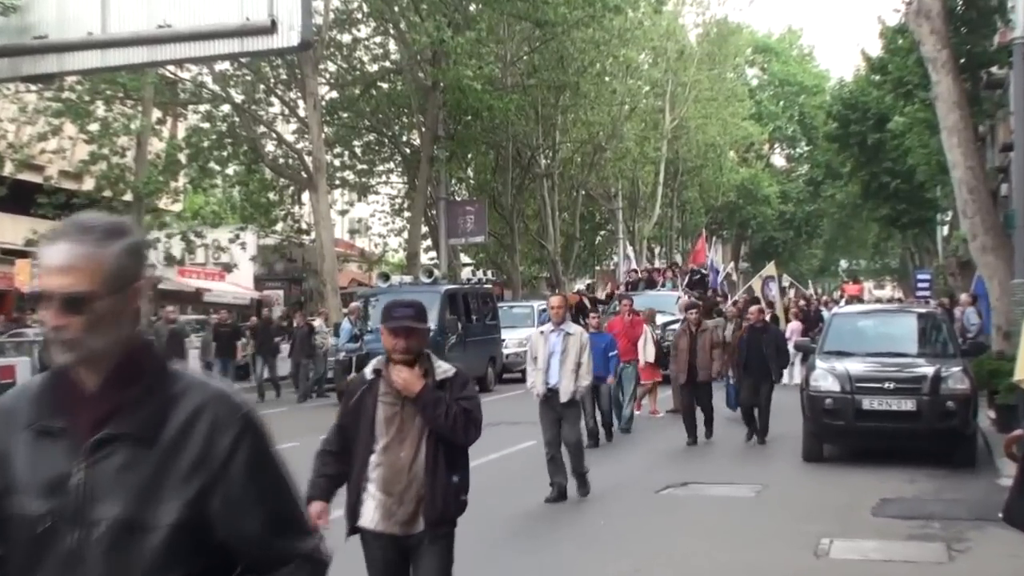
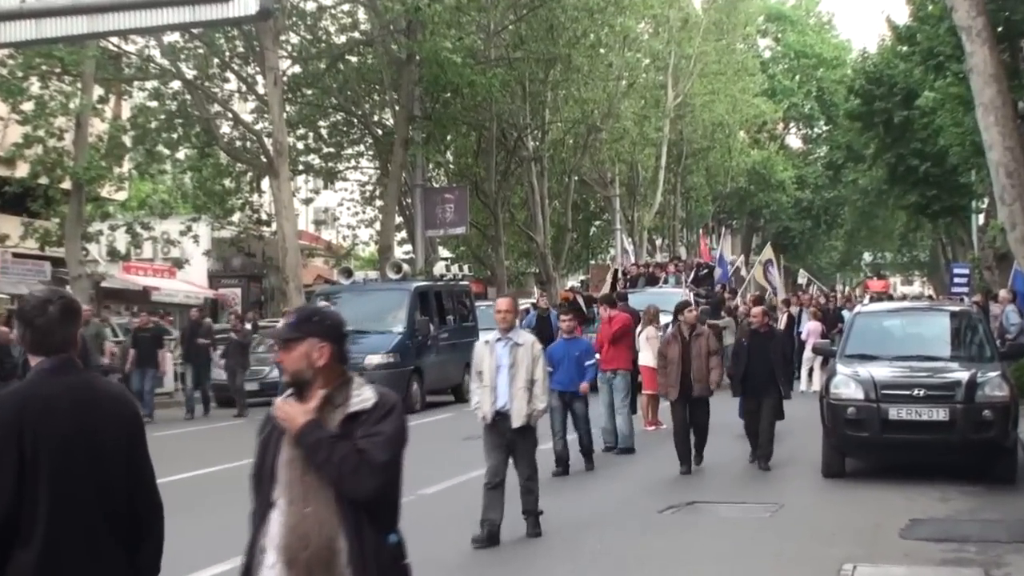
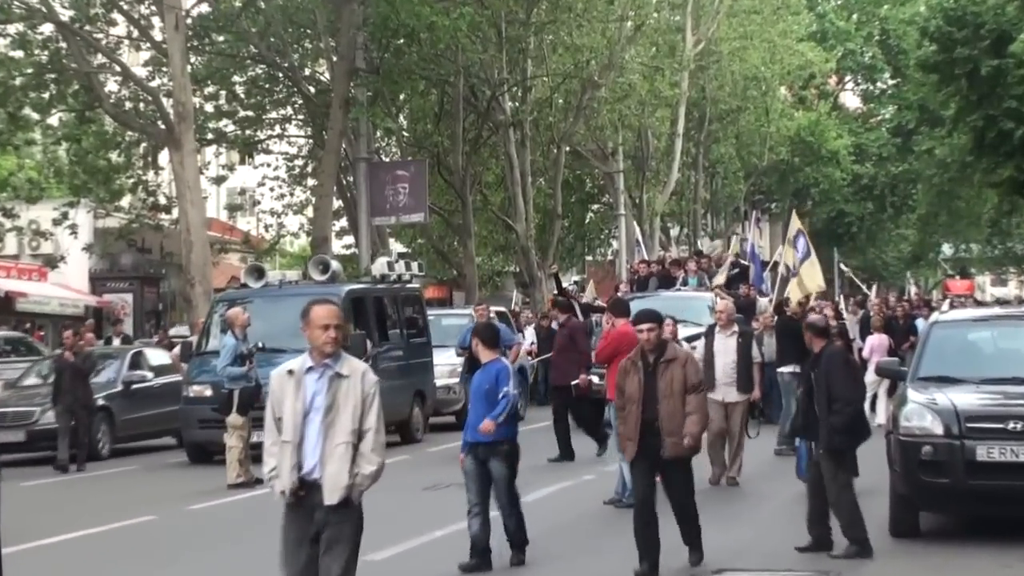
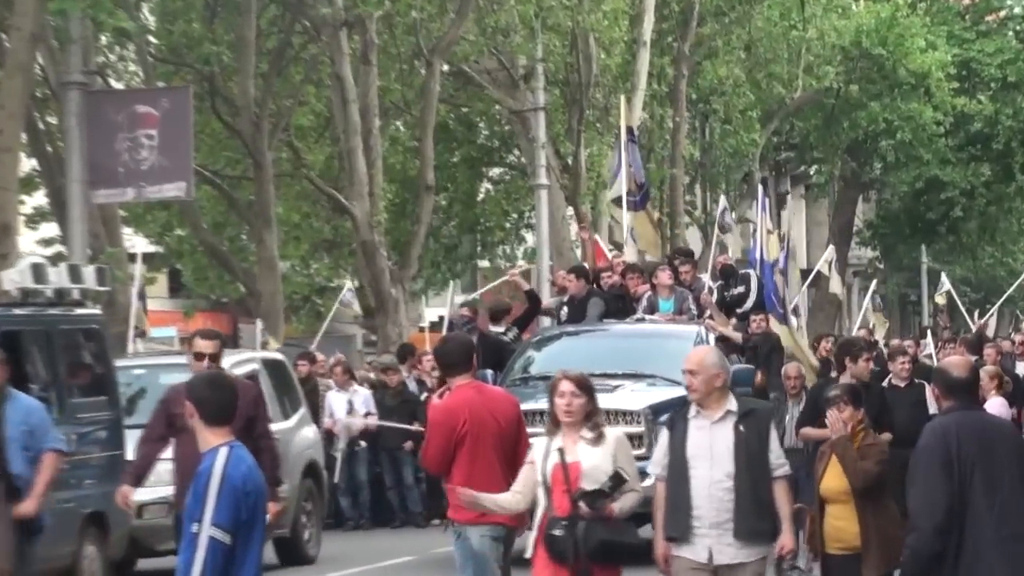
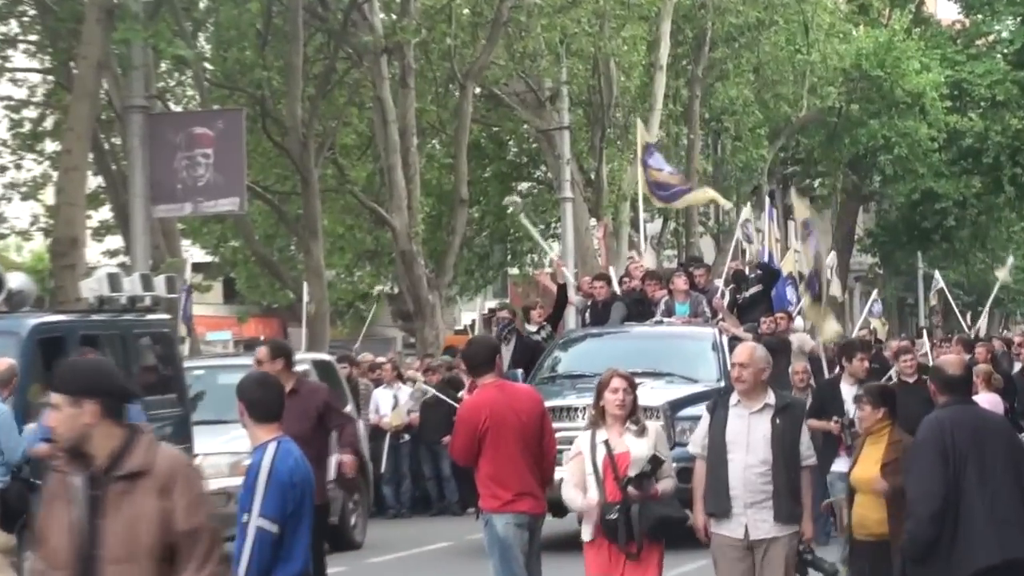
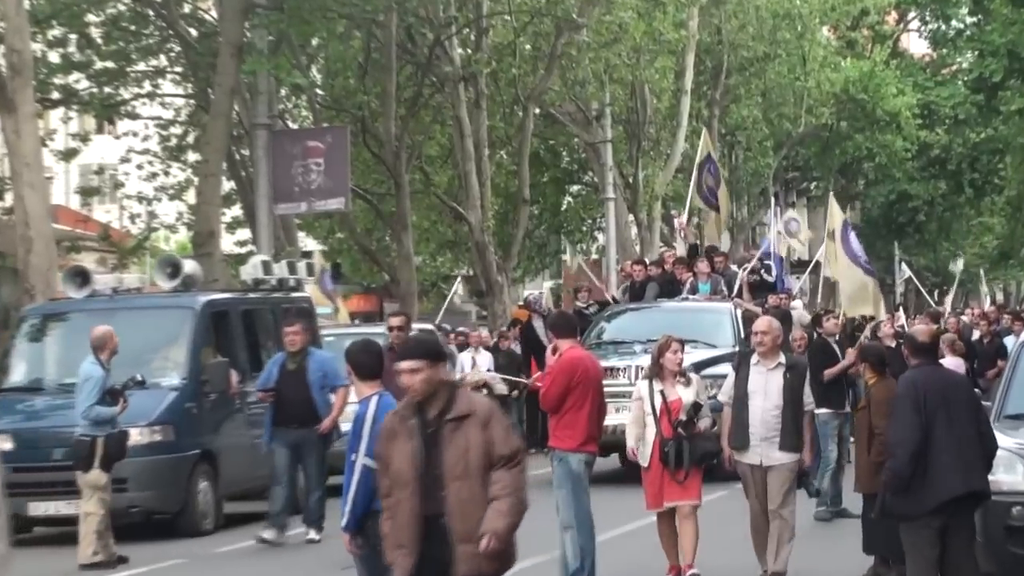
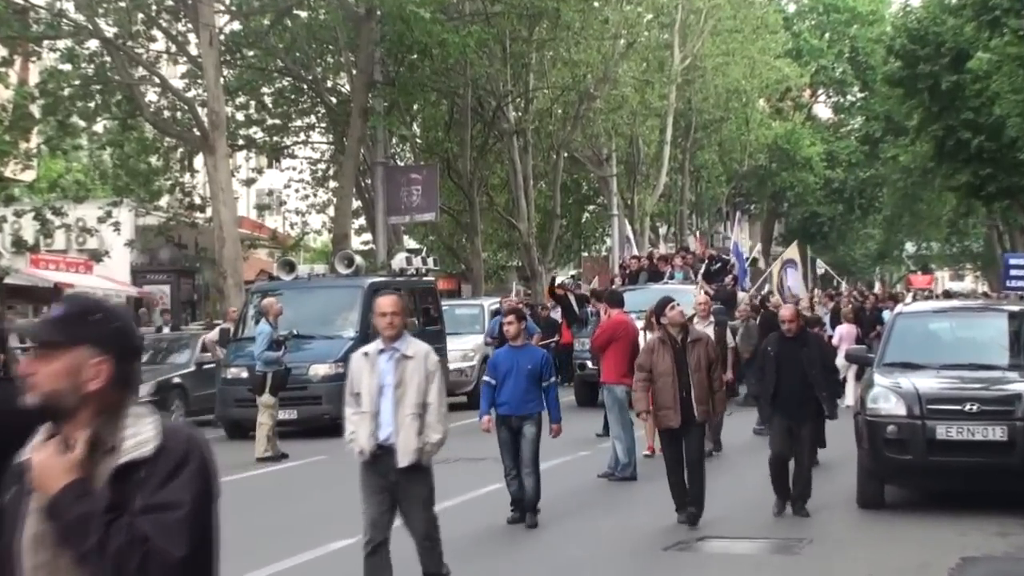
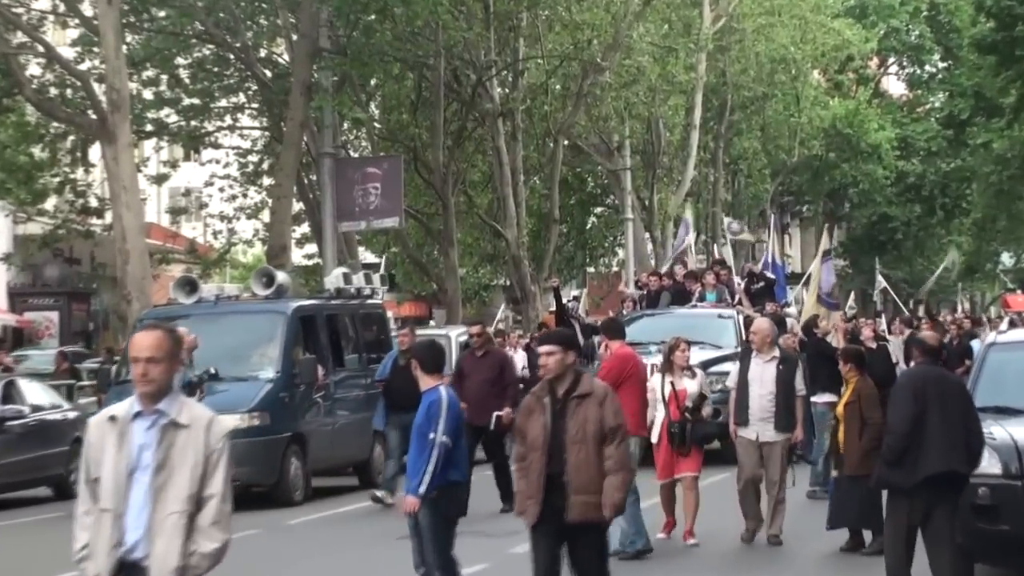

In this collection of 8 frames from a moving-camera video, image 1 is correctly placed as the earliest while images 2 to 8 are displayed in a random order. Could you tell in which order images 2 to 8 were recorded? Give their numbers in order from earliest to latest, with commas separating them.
2, 7, 3, 8, 6, 5, 4
